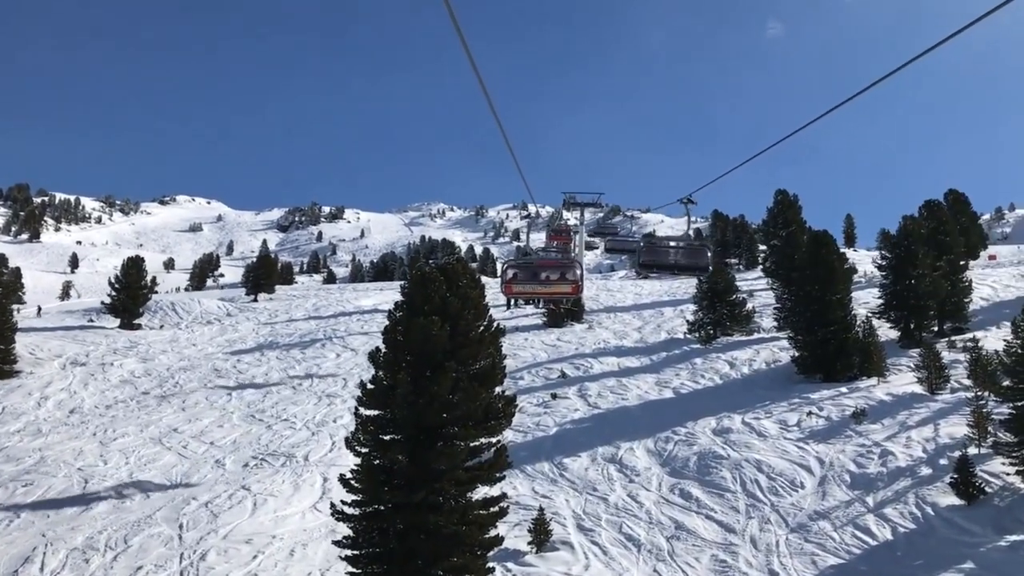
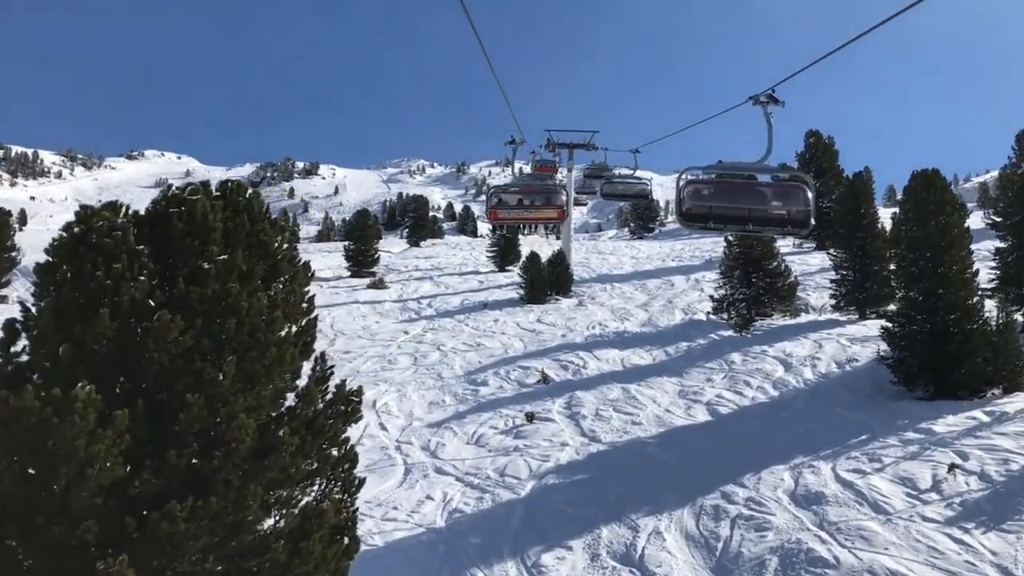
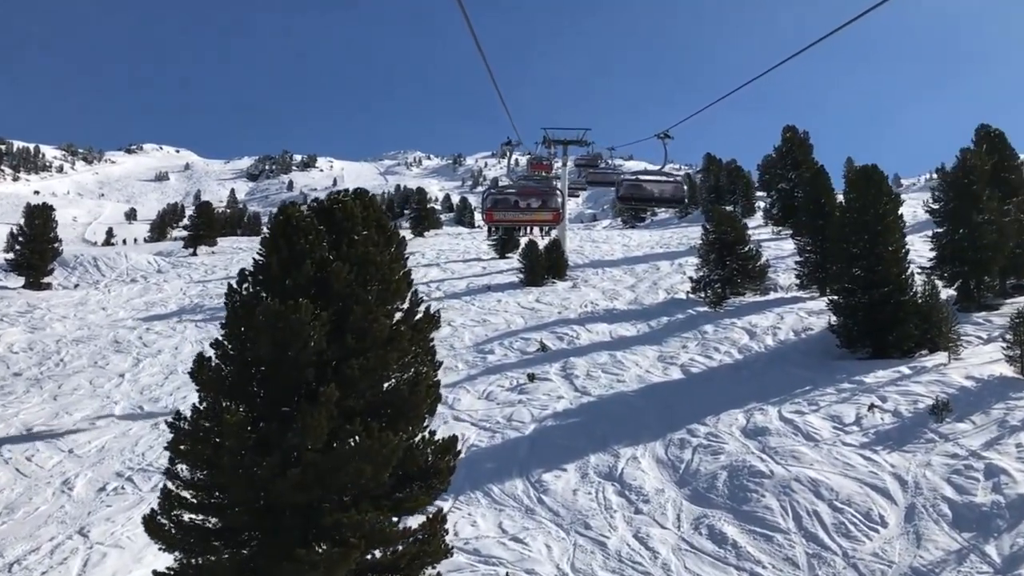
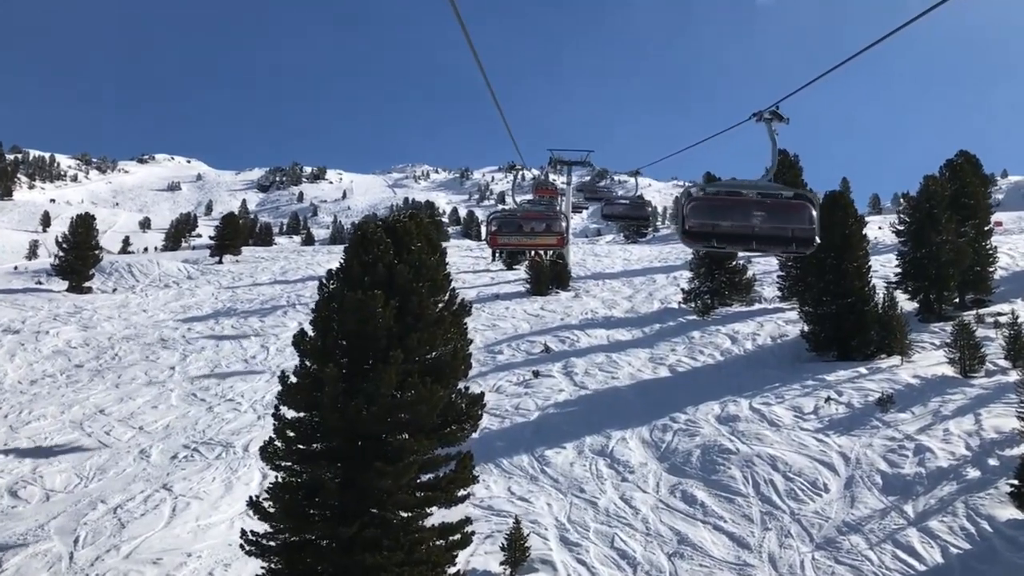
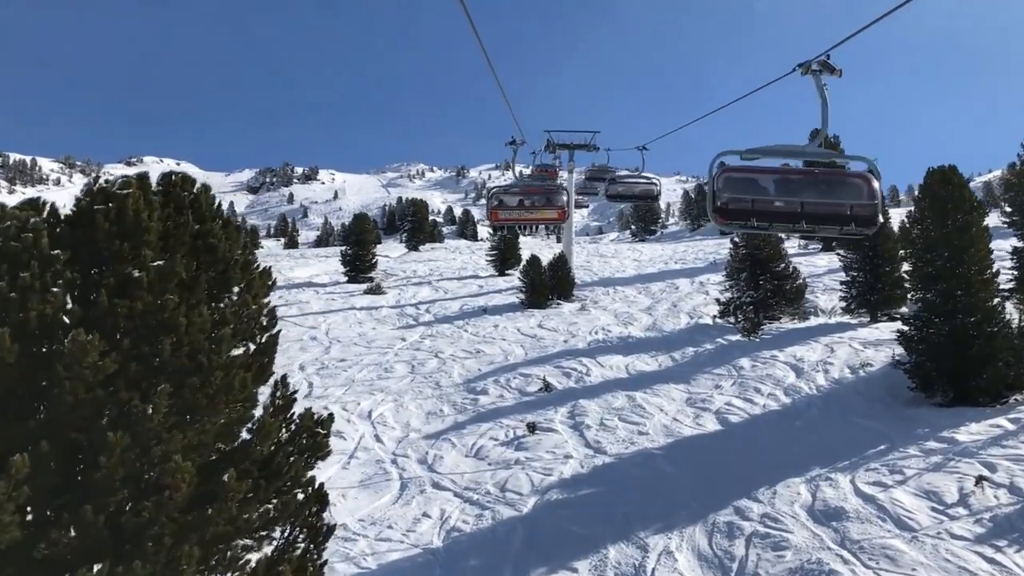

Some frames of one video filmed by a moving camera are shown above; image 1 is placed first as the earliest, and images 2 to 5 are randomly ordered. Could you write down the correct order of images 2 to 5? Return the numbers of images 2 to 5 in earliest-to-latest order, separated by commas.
4, 3, 2, 5
